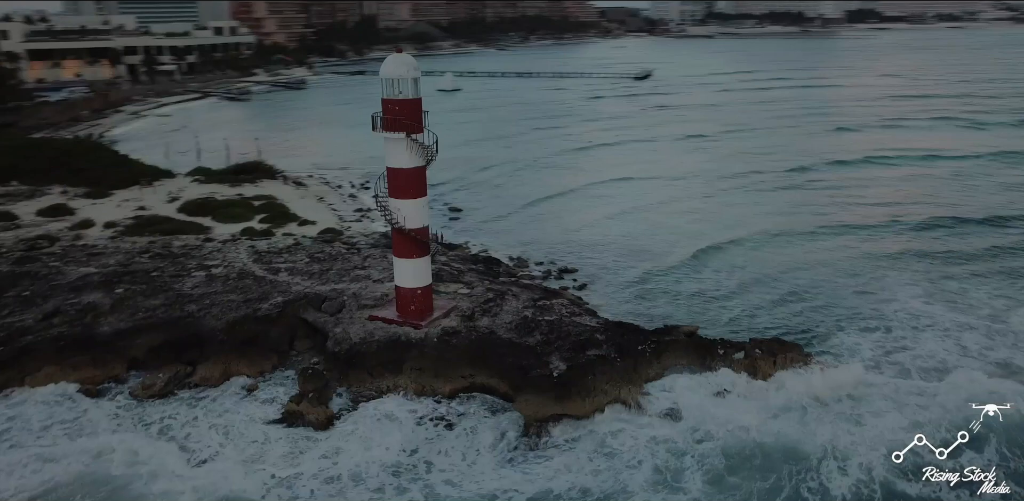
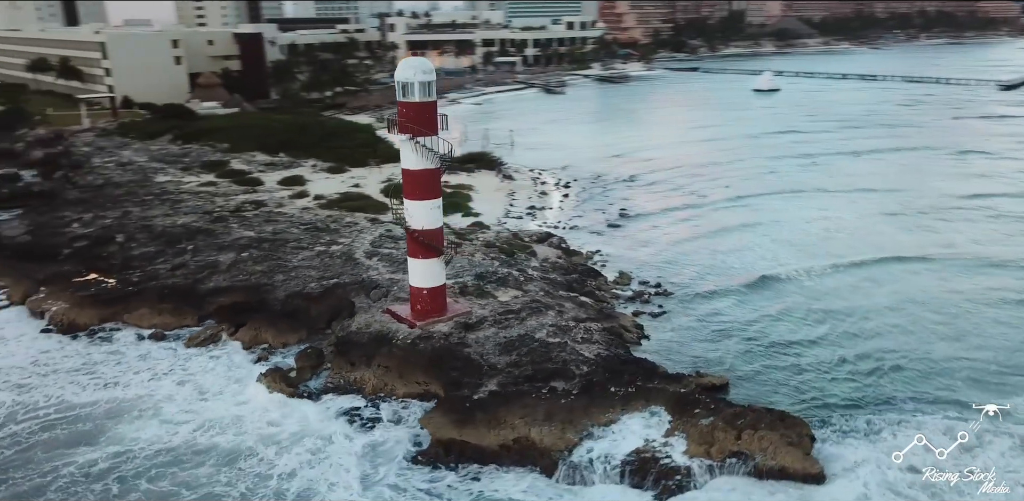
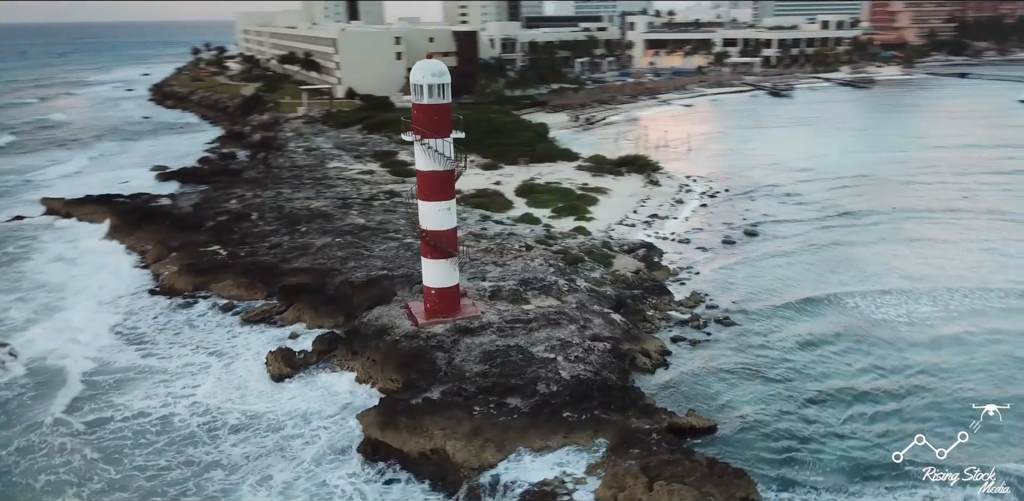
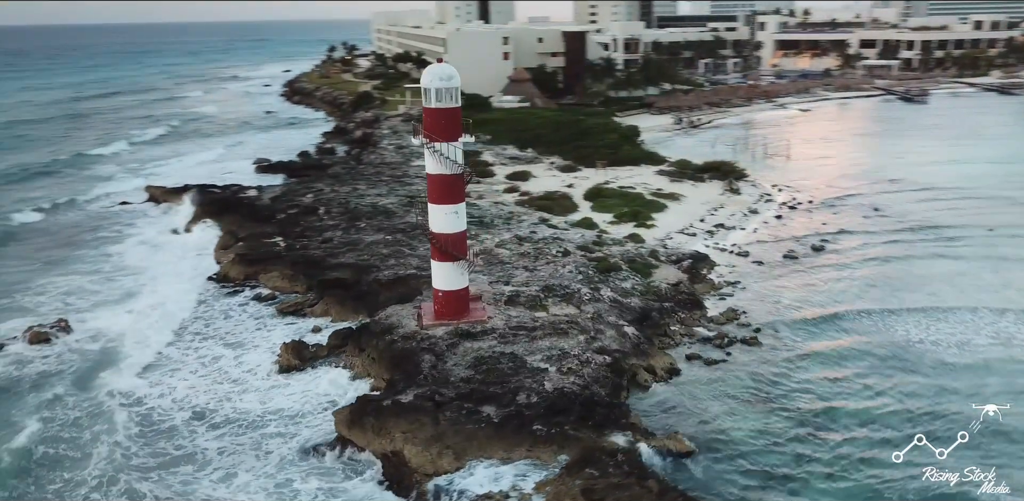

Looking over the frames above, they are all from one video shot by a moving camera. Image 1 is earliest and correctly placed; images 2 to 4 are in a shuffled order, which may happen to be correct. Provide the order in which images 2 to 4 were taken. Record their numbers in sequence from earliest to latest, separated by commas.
2, 3, 4
